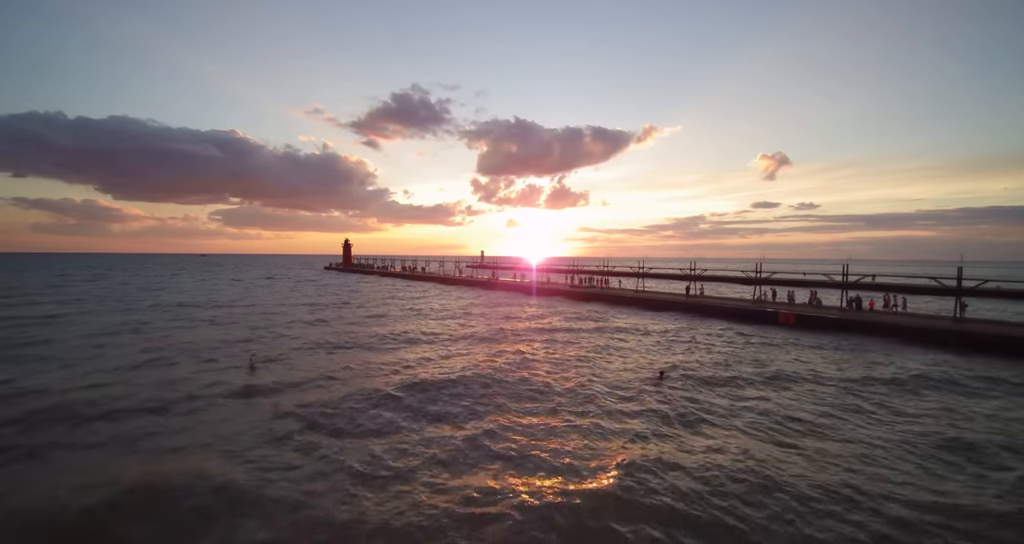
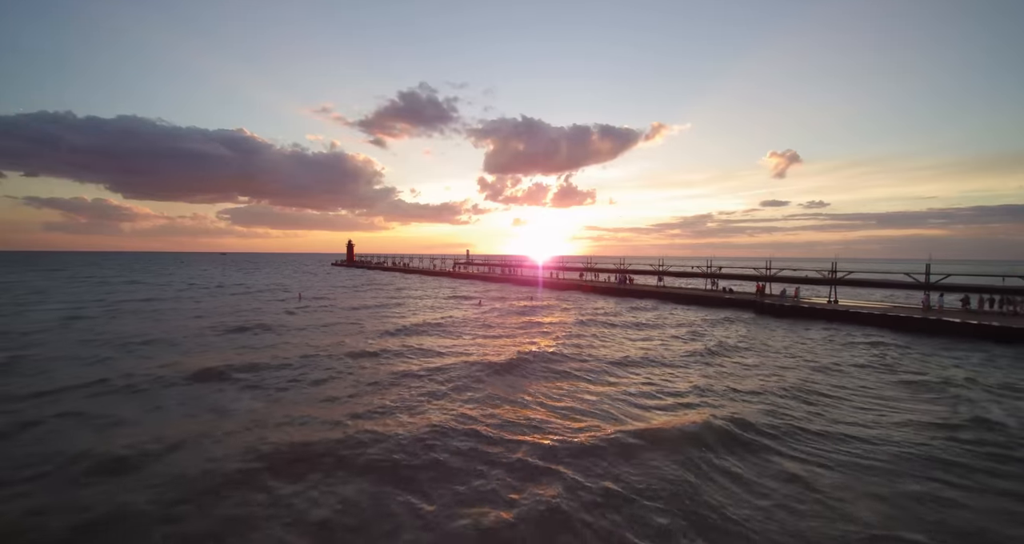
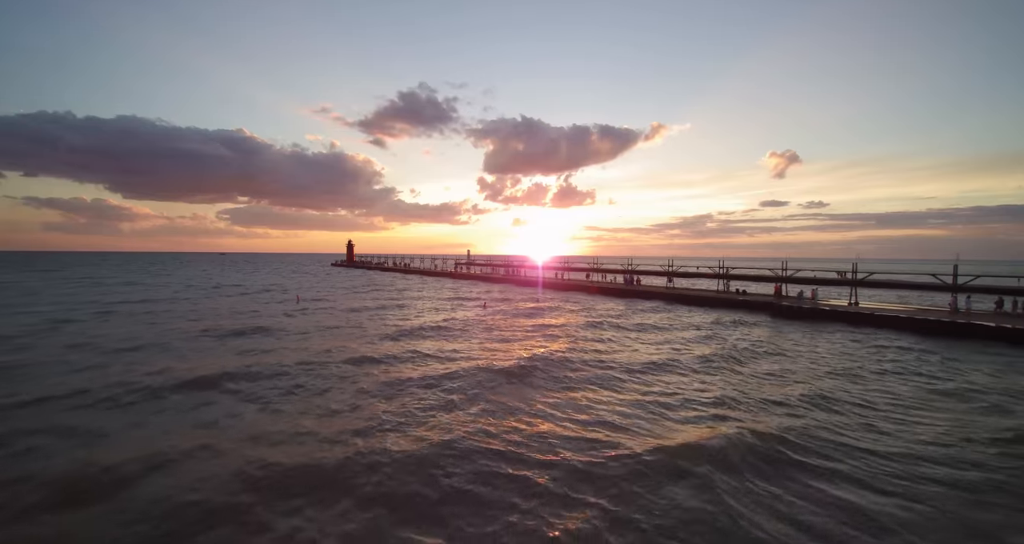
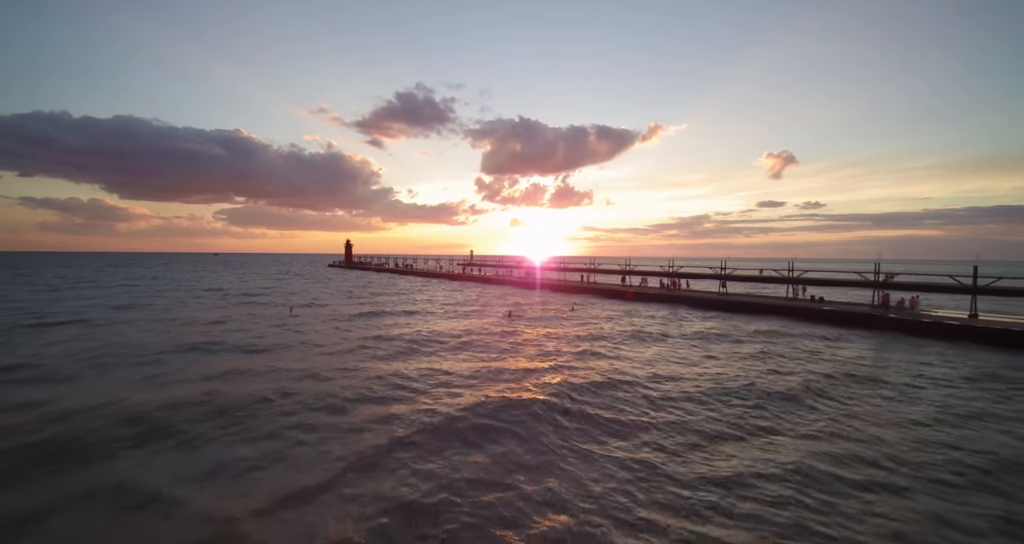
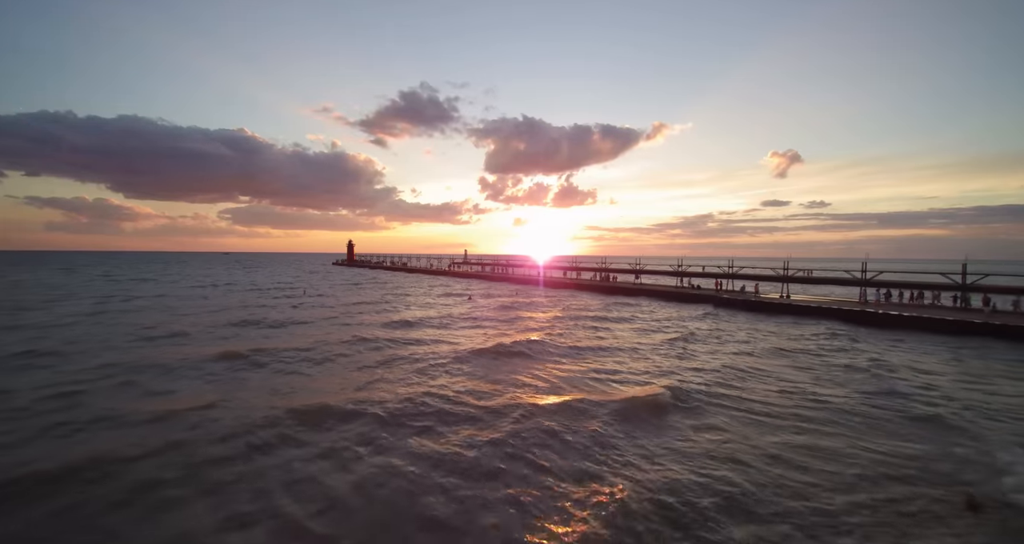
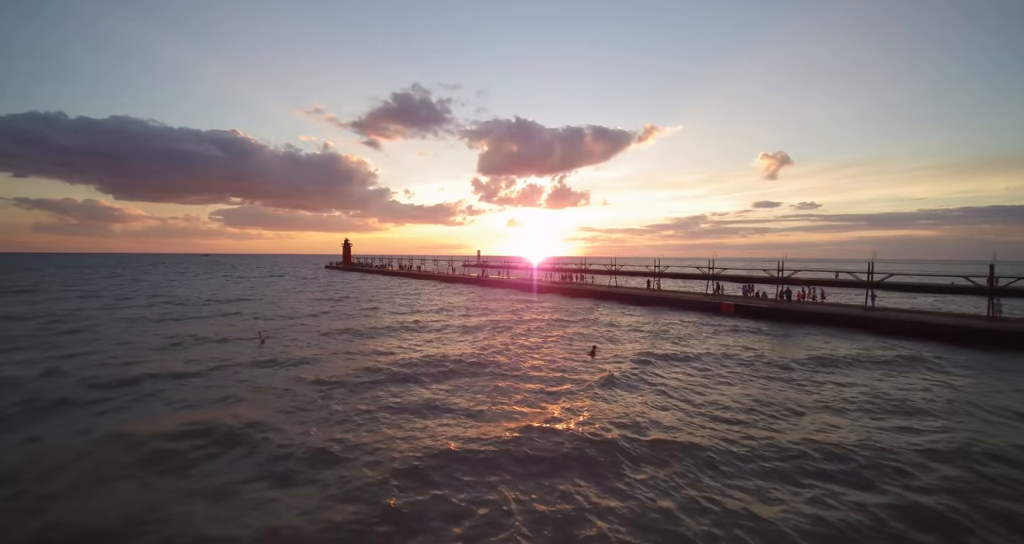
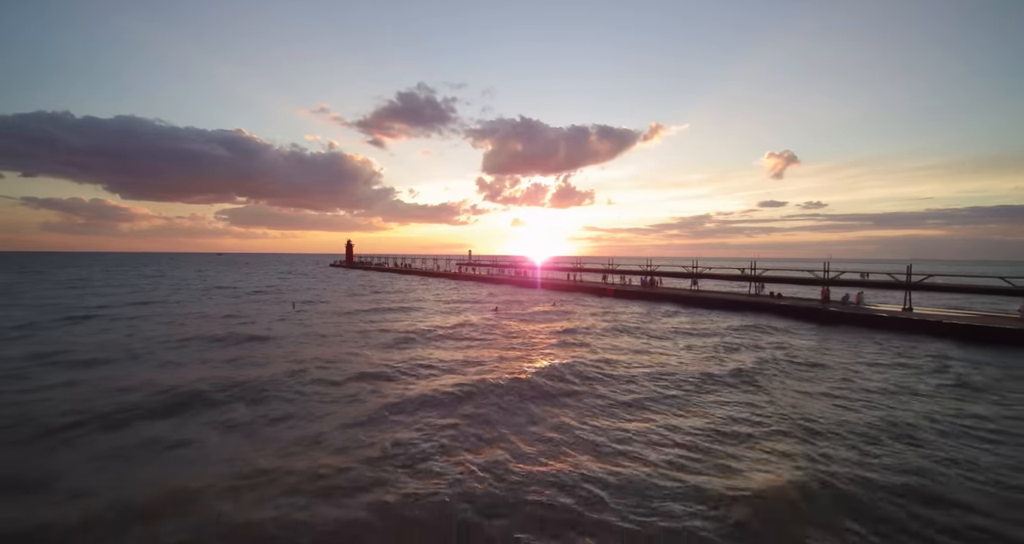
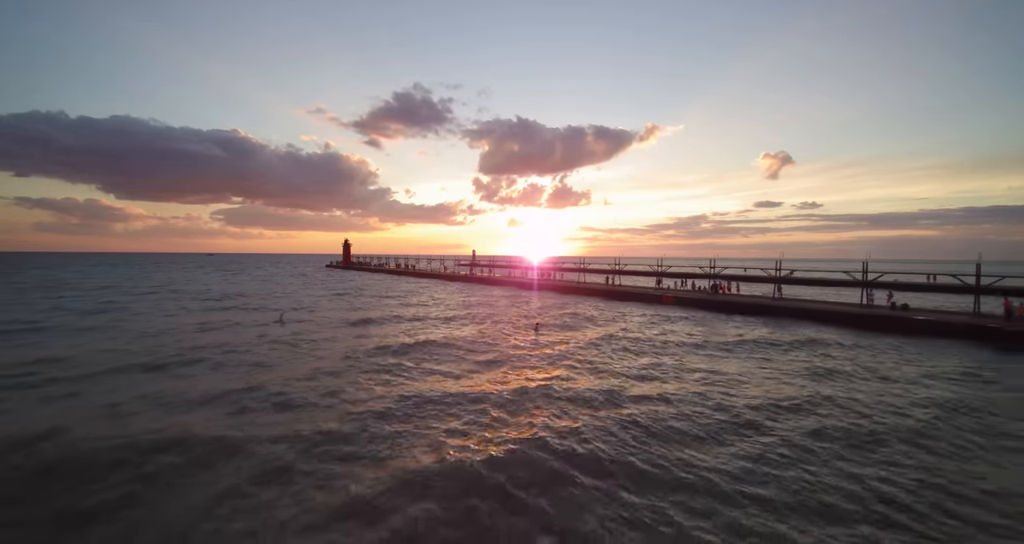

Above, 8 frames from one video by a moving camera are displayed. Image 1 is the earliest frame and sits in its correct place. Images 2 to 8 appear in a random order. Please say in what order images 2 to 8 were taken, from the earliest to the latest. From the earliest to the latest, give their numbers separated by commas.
6, 8, 4, 7, 3, 2, 5
